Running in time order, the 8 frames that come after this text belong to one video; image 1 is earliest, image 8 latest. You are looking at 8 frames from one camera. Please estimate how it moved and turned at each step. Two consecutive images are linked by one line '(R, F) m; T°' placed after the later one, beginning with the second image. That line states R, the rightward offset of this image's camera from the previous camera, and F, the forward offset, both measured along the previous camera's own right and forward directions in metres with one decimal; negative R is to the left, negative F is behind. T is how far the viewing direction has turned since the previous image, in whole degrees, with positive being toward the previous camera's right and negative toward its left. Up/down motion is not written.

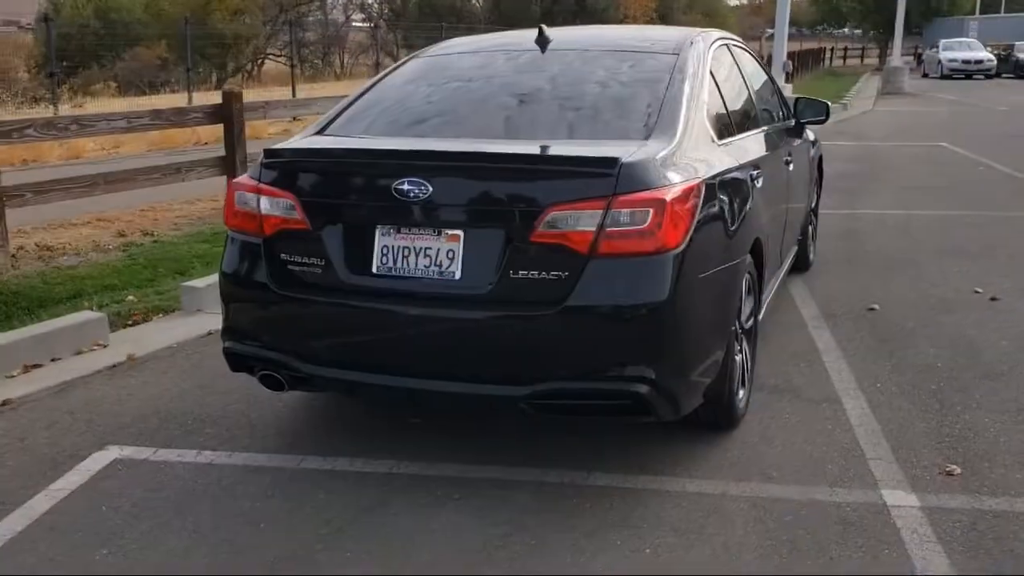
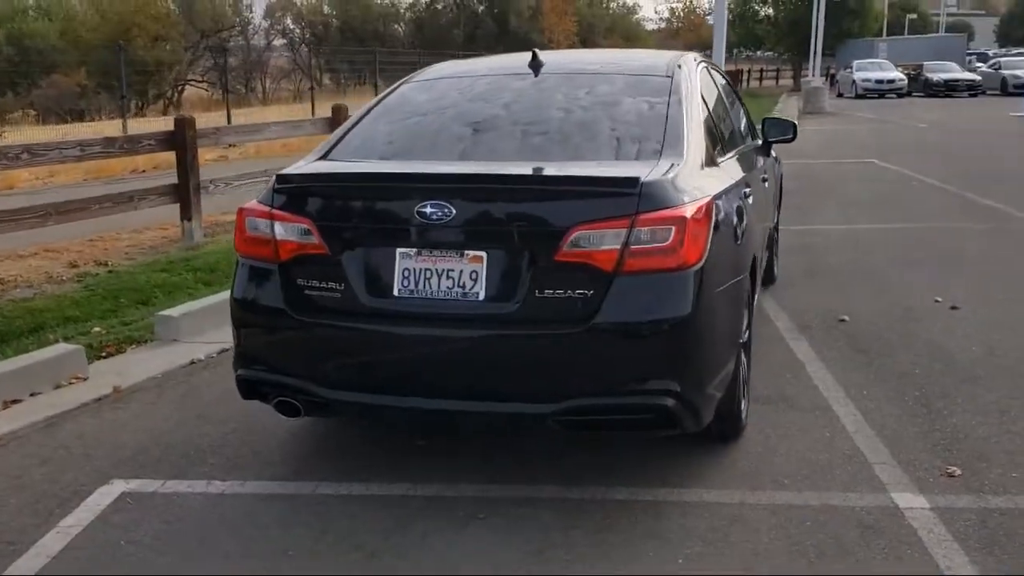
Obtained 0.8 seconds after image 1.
(-0.3, 0.0) m; +4°
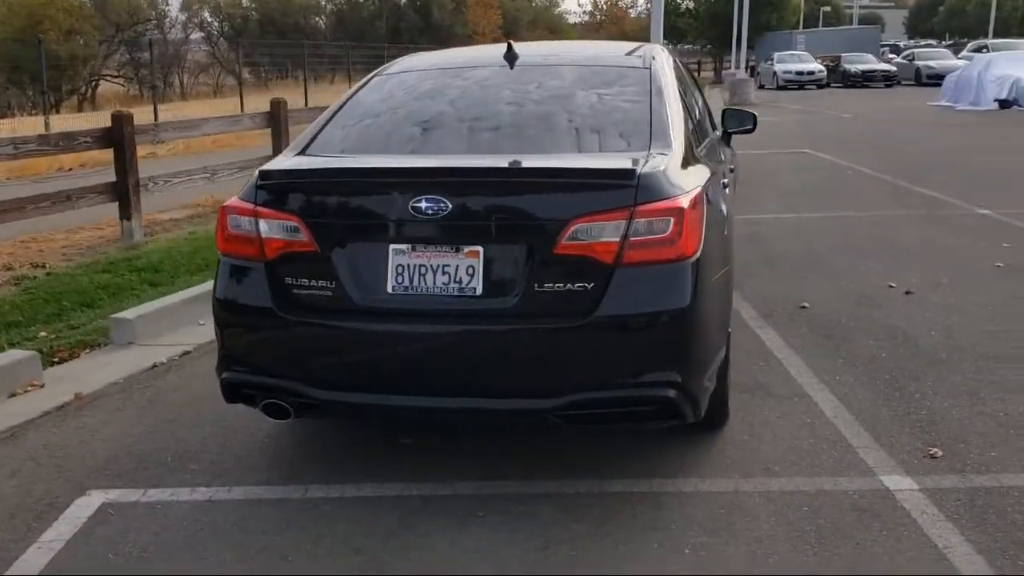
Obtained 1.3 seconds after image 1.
(-0.3, 0.0) m; +4°
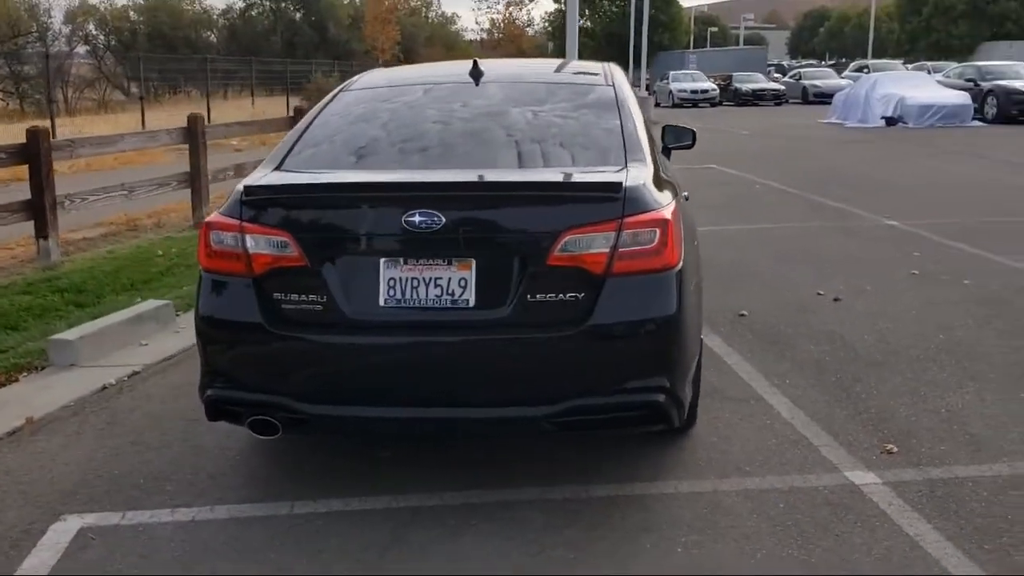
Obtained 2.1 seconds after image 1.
(-0.3, -0.1) m; +6°
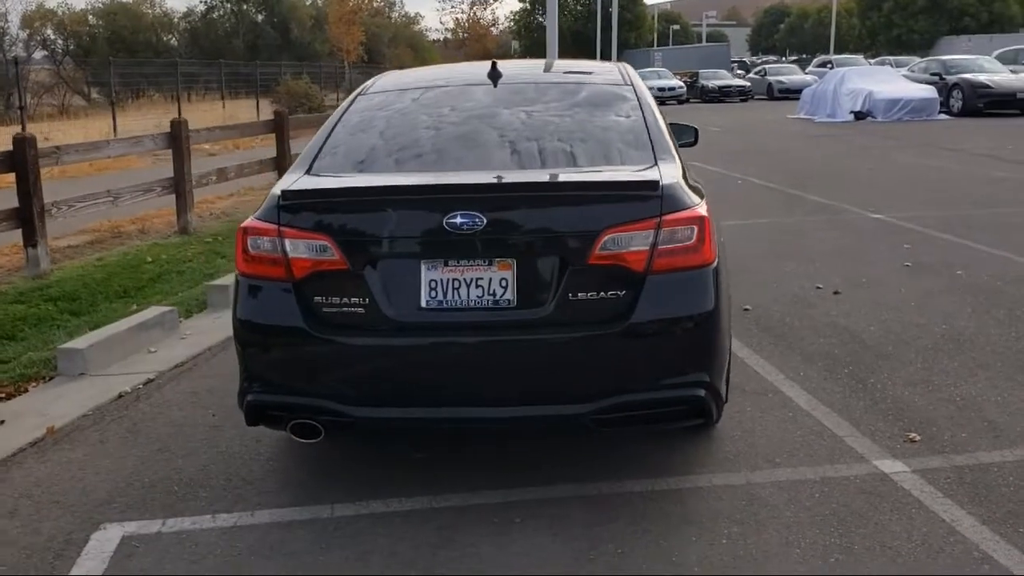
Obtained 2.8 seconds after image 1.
(-0.3, 0.0) m; +2°
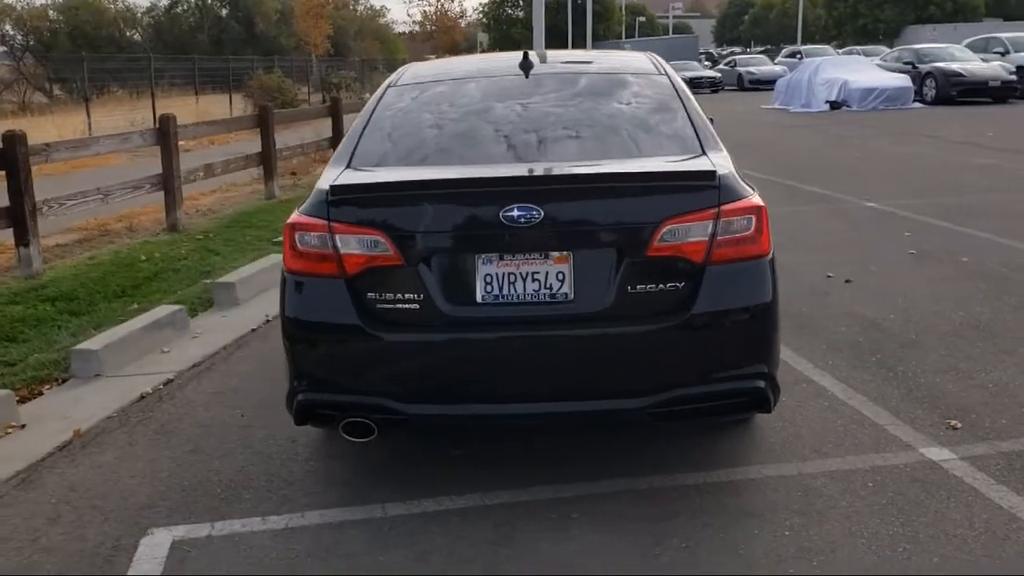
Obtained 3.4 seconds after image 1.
(-0.3, +0.1) m; +2°
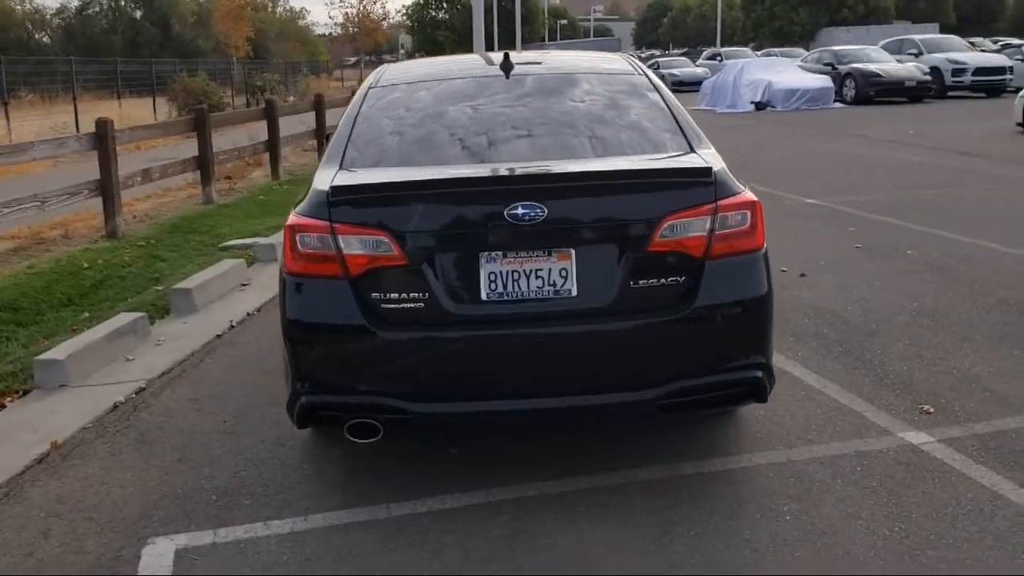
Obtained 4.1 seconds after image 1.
(-0.3, 0.0) m; +4°
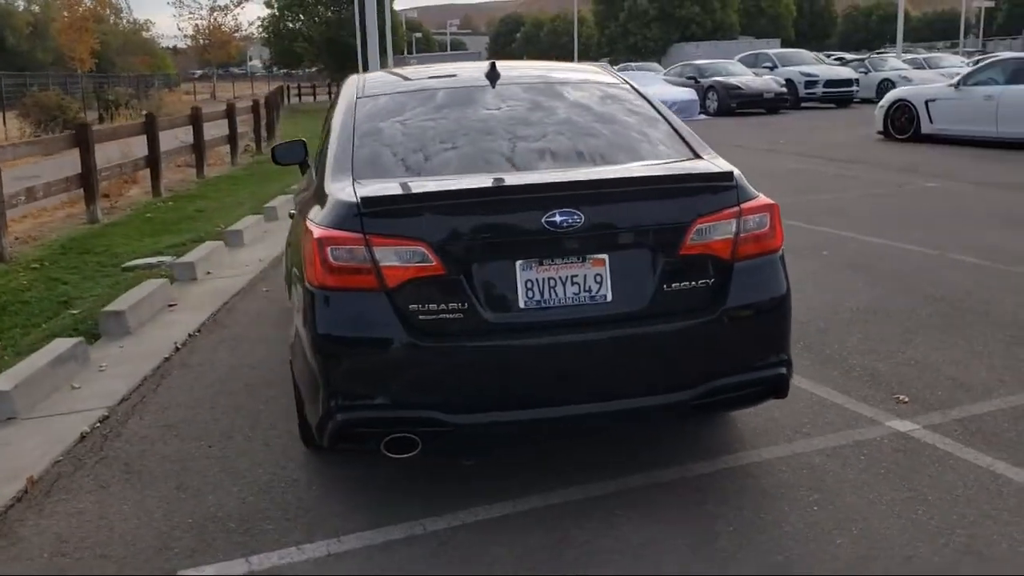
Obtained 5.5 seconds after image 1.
(-0.6, 0.0) m; +8°
